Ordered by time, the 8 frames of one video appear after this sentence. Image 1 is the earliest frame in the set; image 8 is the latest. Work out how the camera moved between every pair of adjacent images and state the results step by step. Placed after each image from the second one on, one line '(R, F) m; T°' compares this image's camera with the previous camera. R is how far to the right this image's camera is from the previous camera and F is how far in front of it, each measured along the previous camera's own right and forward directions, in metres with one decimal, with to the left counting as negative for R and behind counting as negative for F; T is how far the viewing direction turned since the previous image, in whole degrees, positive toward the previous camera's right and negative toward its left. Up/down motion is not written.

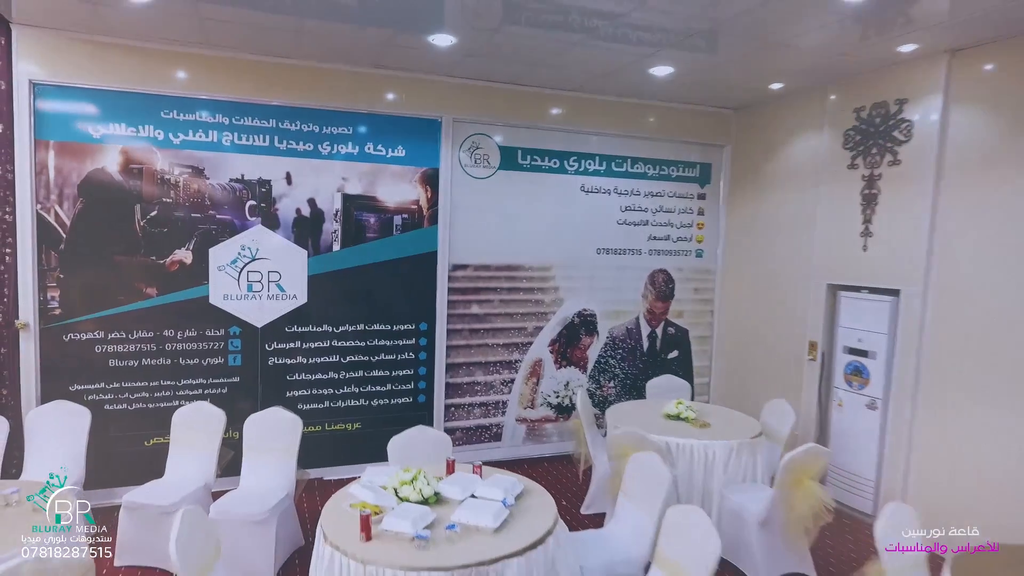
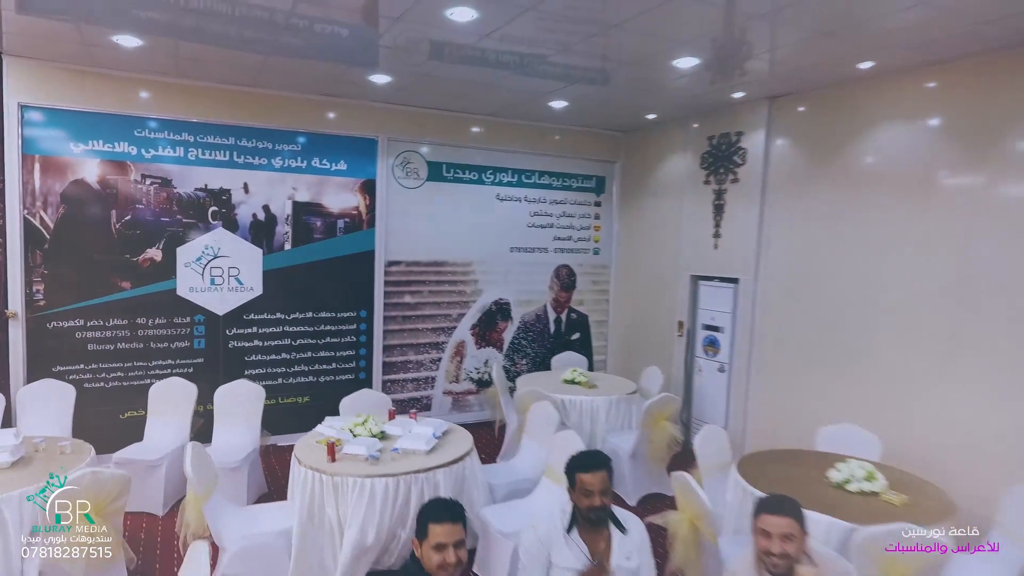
(0.0, -0.9) m; +7°
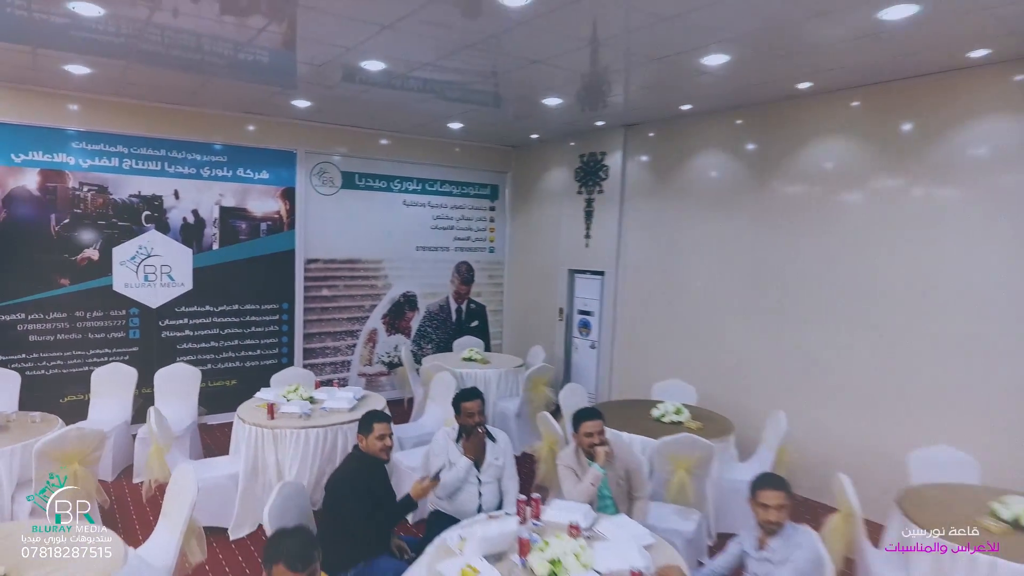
(0.0, -0.9) m; +8°
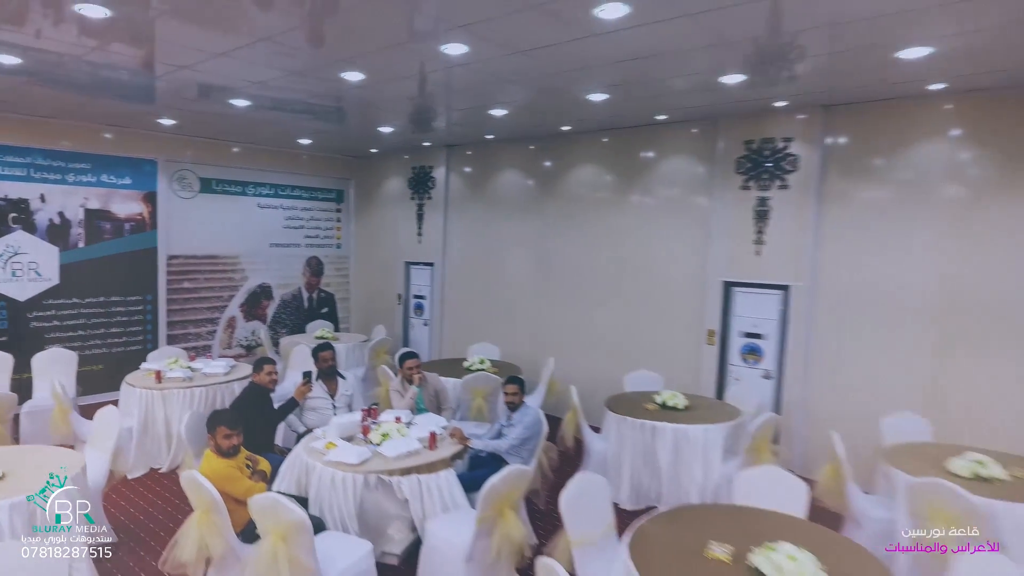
(0.0, -1.4) m; +14°
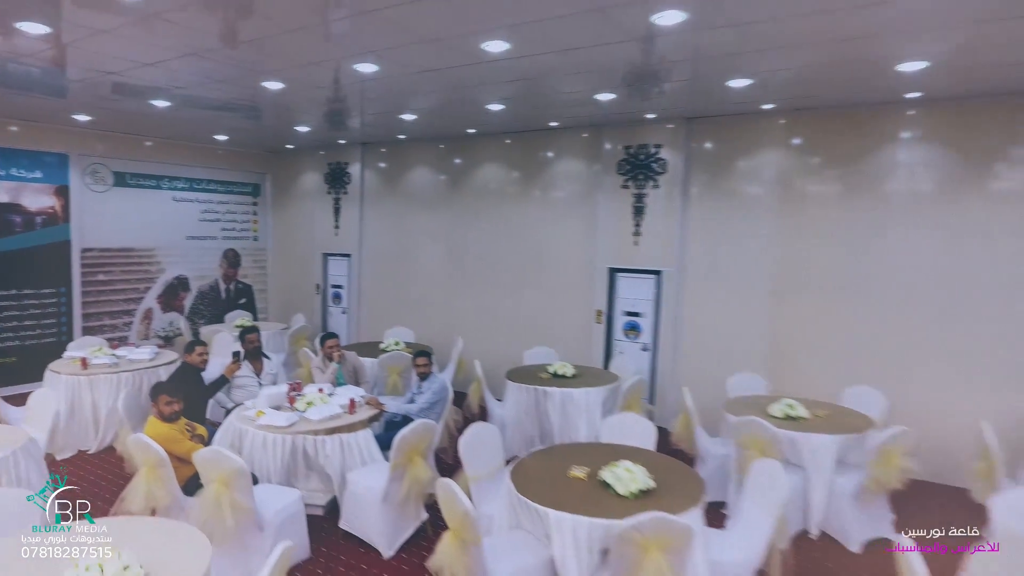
(+0.1, -0.6) m; +7°
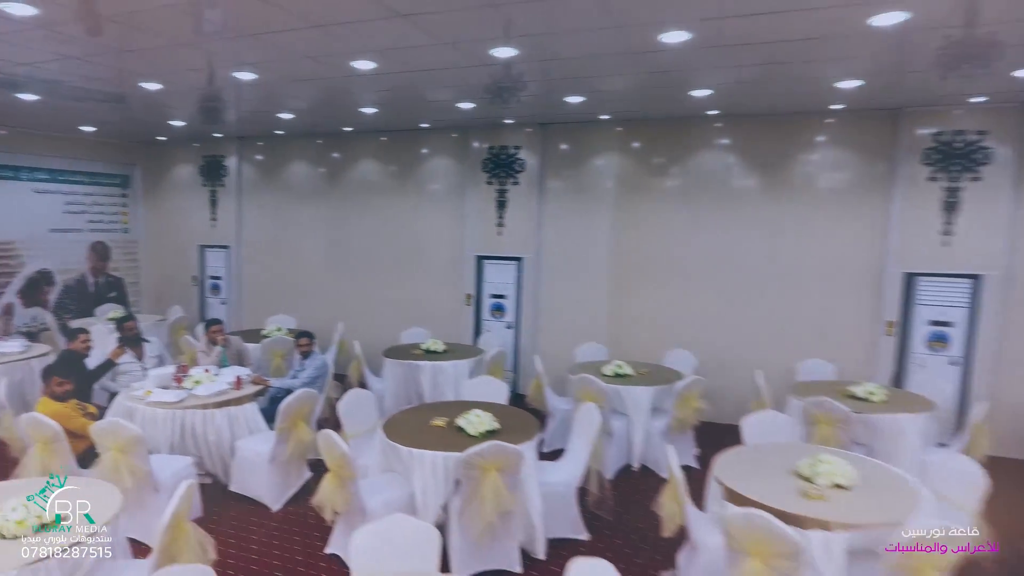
(+0.1, -0.7) m; +10°
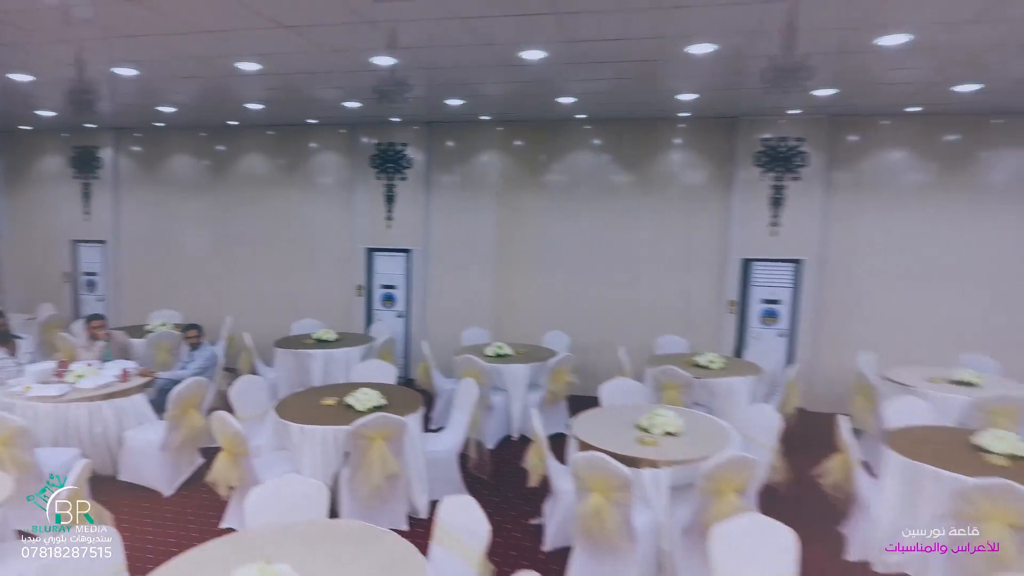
(+0.1, -0.4) m; +9°
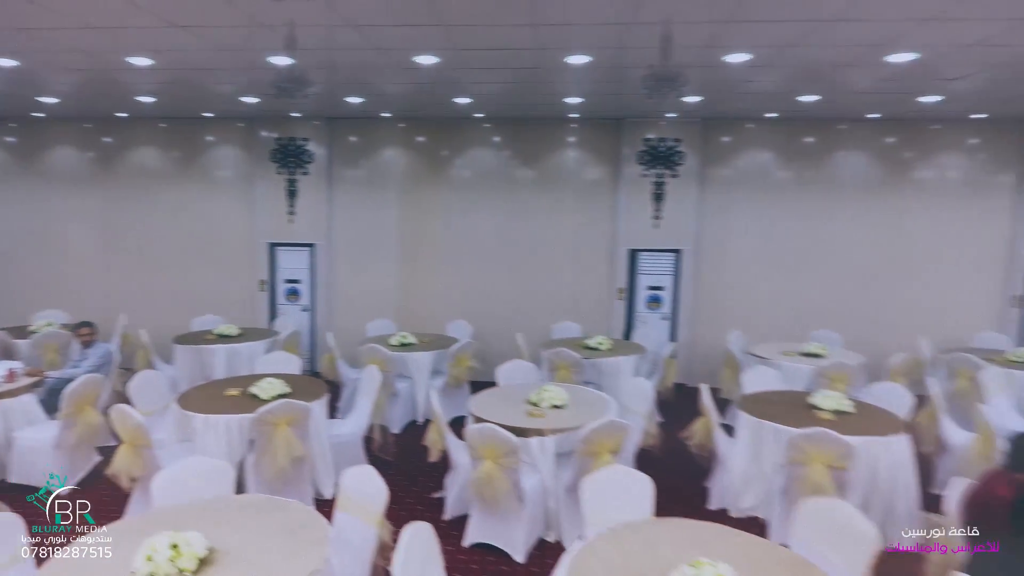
(+0.1, -0.3) m; +8°
